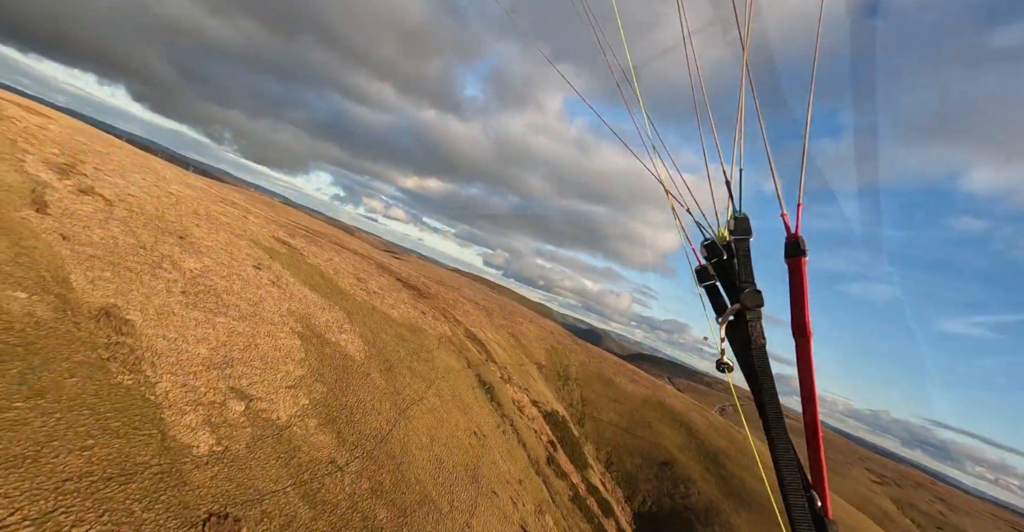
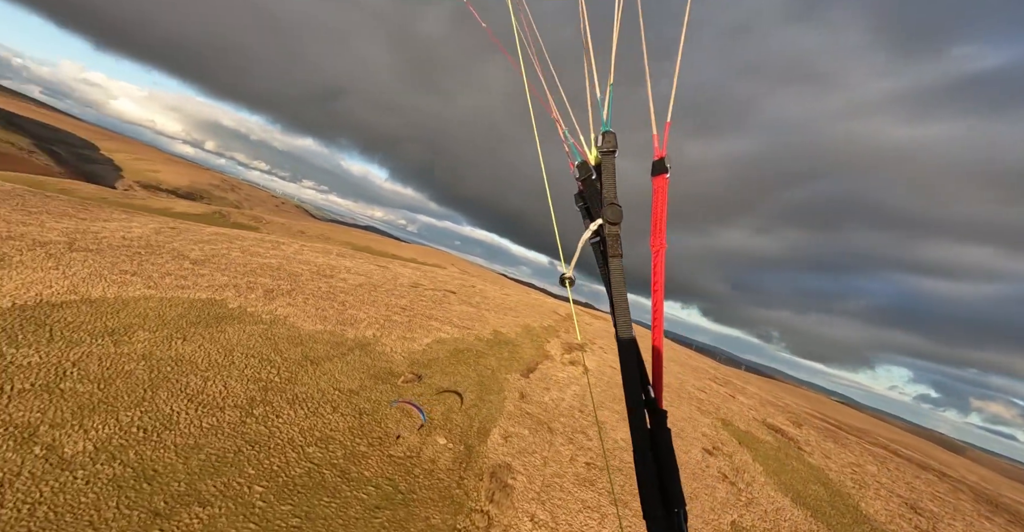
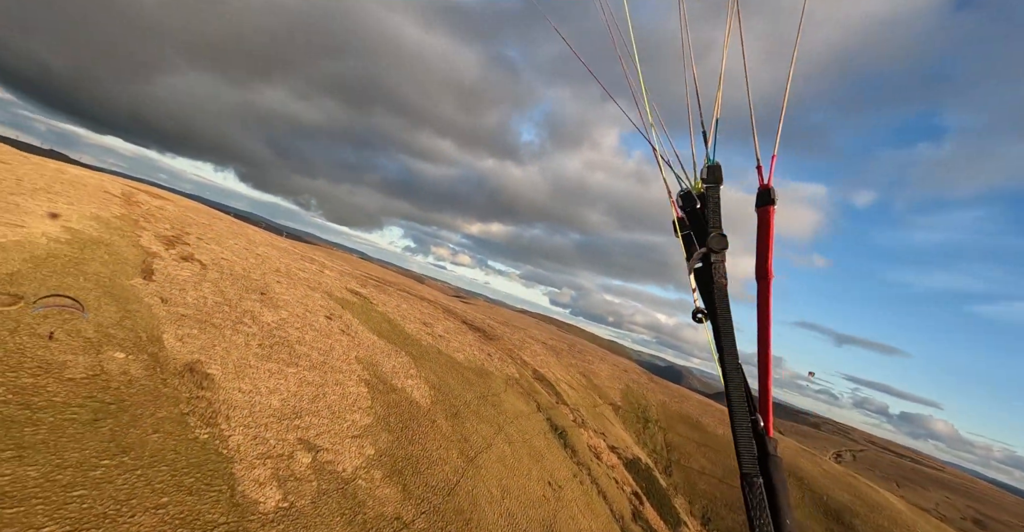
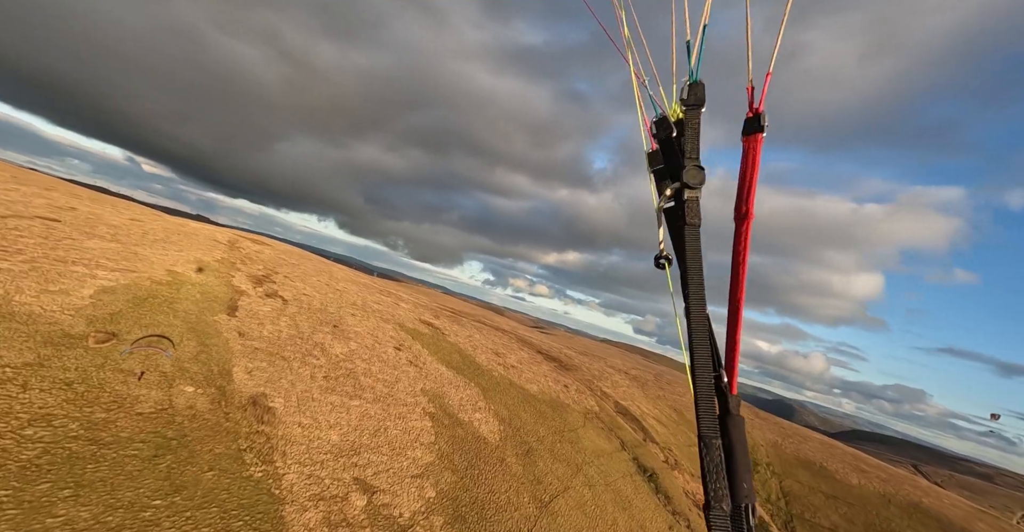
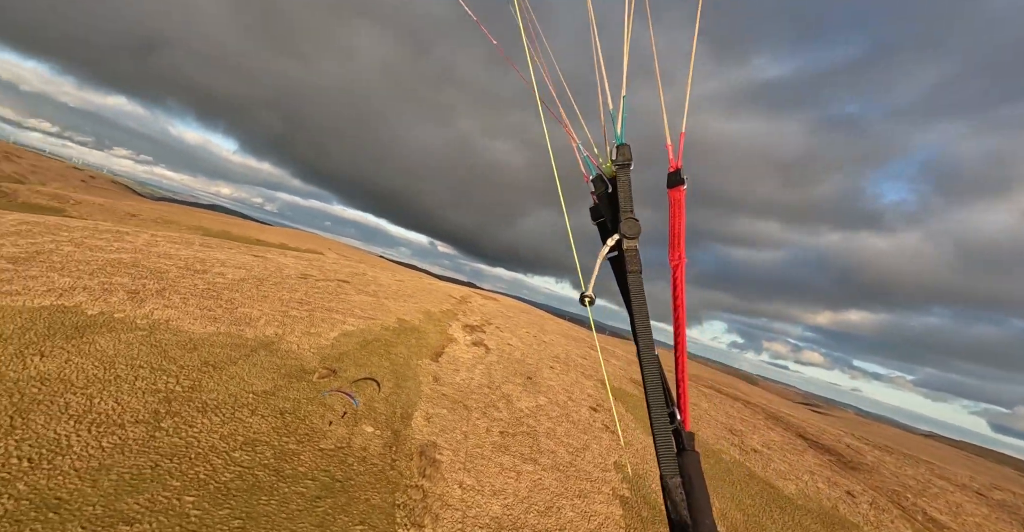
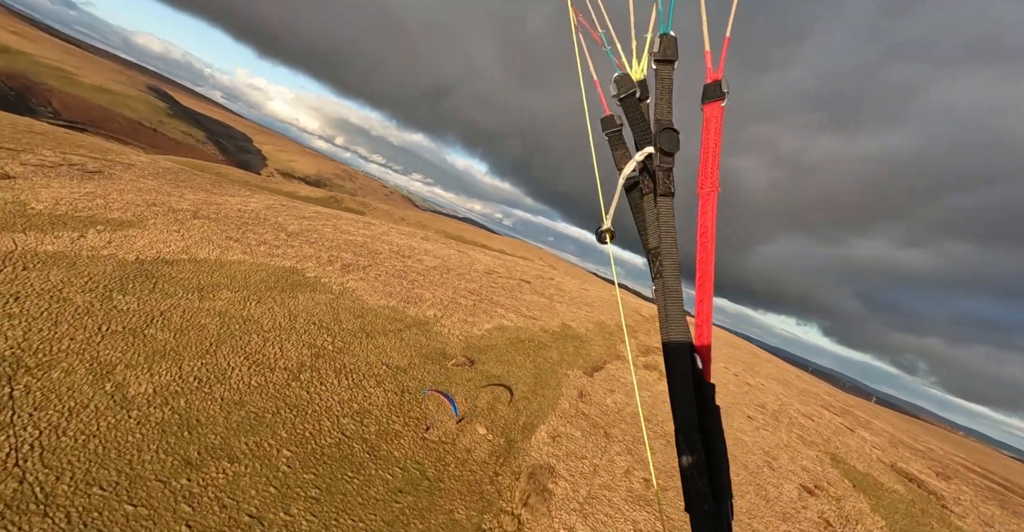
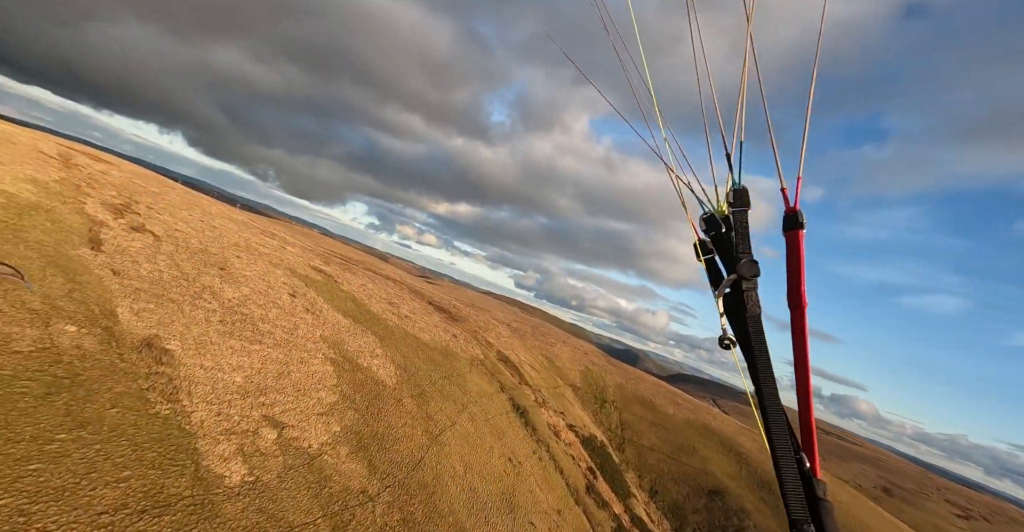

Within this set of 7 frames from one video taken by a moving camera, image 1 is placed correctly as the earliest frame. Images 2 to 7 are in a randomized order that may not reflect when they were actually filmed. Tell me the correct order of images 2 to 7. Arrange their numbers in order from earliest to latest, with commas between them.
7, 3, 4, 5, 2, 6
